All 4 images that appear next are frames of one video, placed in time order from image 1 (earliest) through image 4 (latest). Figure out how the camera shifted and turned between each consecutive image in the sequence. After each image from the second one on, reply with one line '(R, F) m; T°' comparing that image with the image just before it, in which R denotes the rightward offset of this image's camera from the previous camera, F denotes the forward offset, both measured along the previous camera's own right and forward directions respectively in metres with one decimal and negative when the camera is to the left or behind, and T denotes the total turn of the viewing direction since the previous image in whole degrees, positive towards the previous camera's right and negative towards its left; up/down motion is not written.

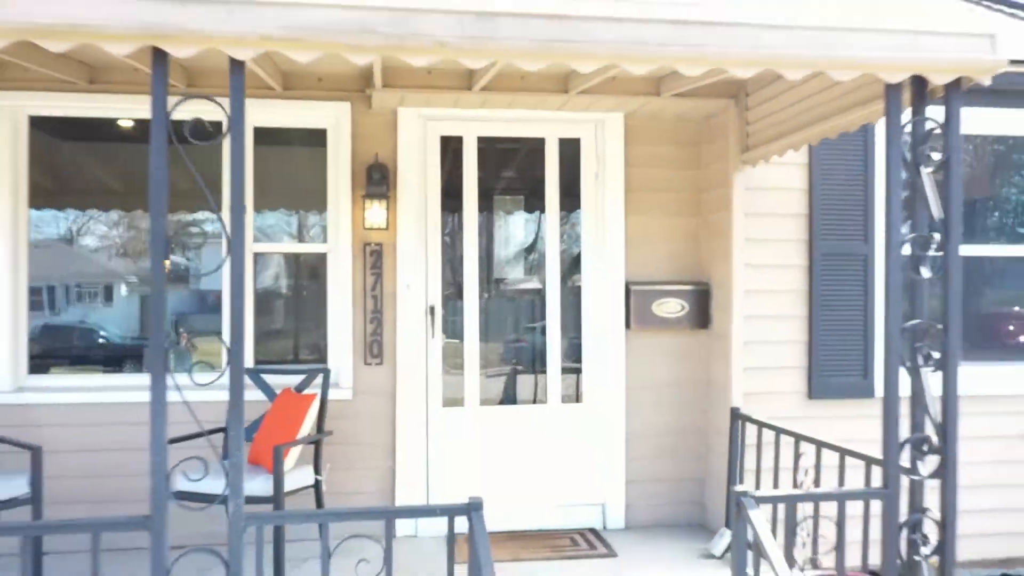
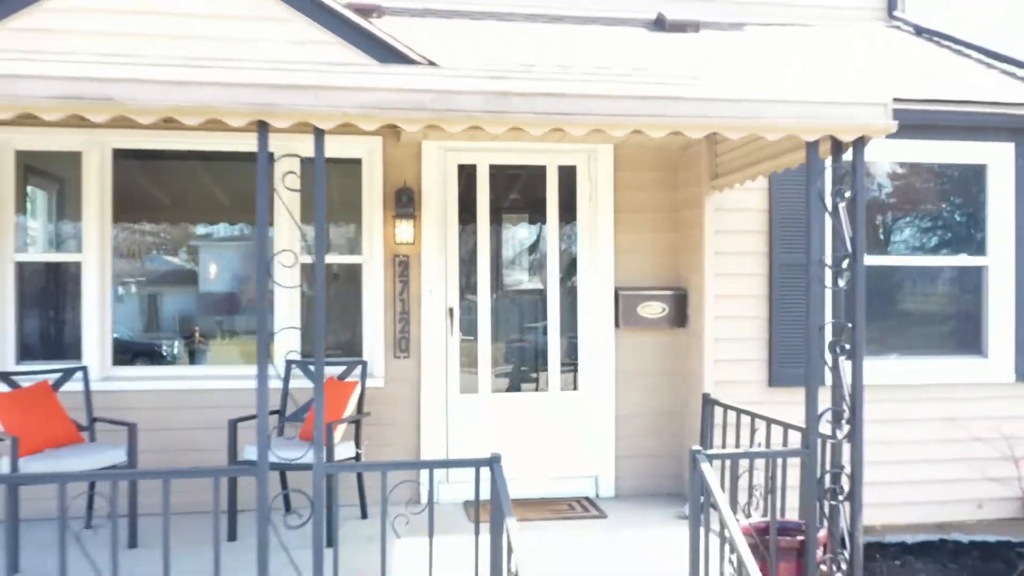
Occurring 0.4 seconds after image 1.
(0.0, -0.7) m; 0°
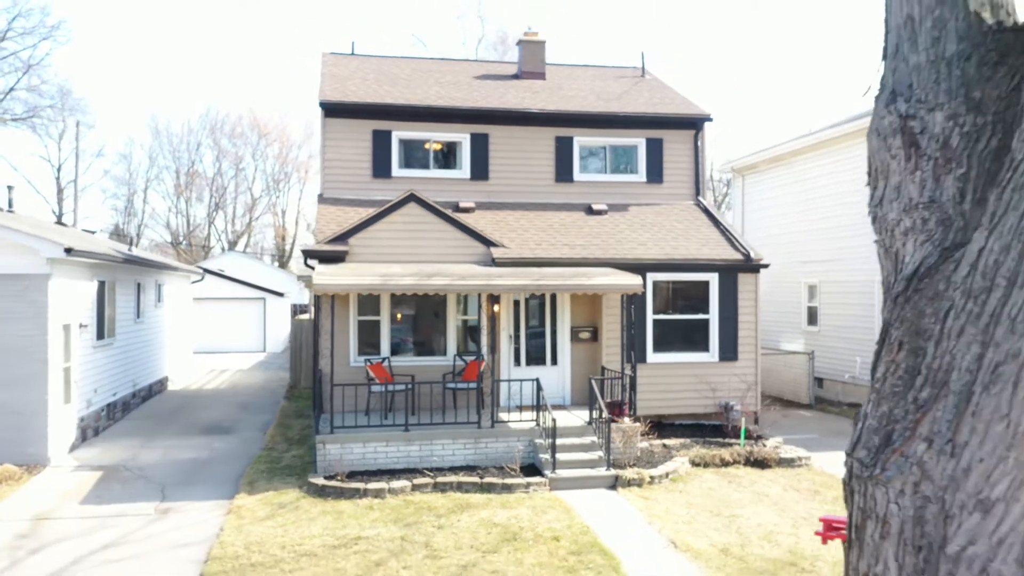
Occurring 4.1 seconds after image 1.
(-0.7, -7.6) m; +2°
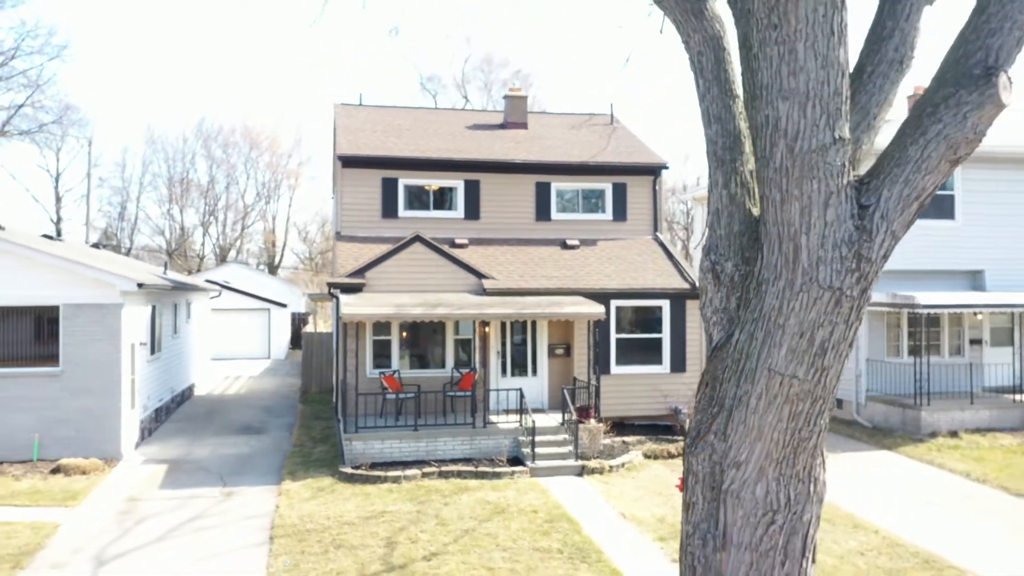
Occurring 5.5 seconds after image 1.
(-0.1, -2.6) m; +1°
